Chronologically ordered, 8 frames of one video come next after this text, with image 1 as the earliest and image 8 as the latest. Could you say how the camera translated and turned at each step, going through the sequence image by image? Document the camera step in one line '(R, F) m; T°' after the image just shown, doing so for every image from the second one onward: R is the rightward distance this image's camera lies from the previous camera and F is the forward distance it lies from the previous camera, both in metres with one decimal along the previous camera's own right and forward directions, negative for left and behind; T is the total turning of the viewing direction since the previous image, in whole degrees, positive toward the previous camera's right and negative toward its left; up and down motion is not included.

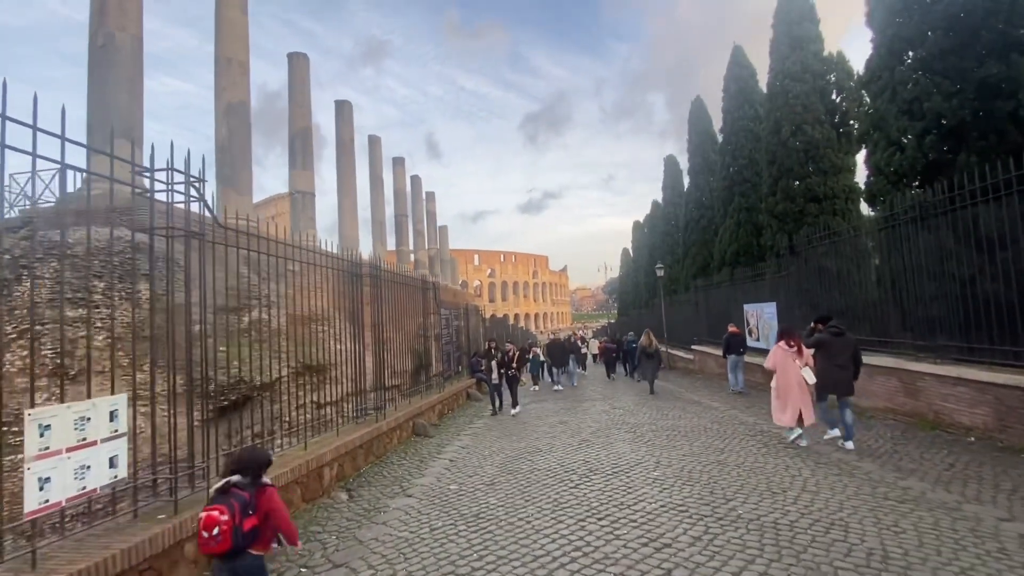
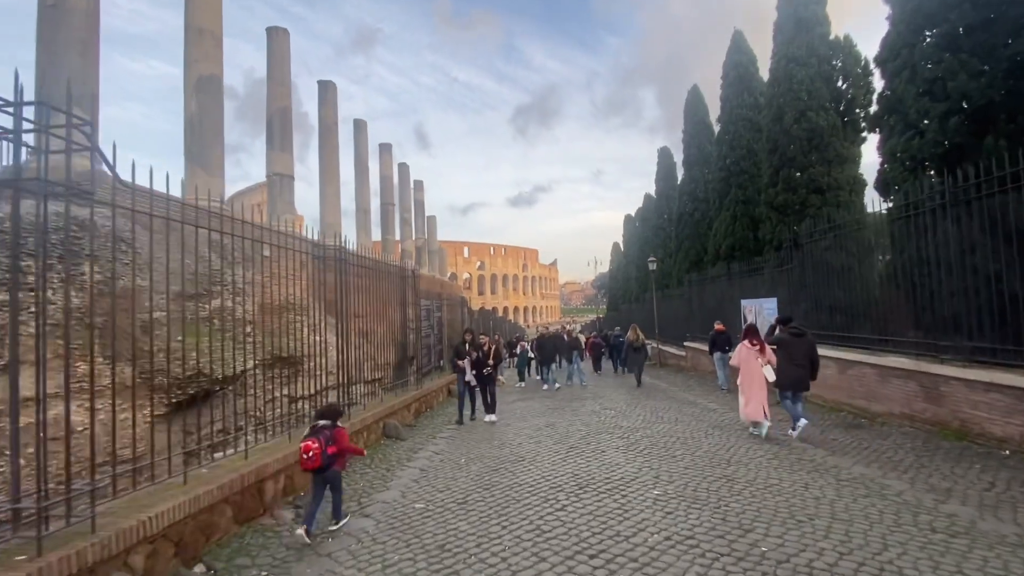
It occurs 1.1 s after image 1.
(+0.1, +0.8) m; +1°
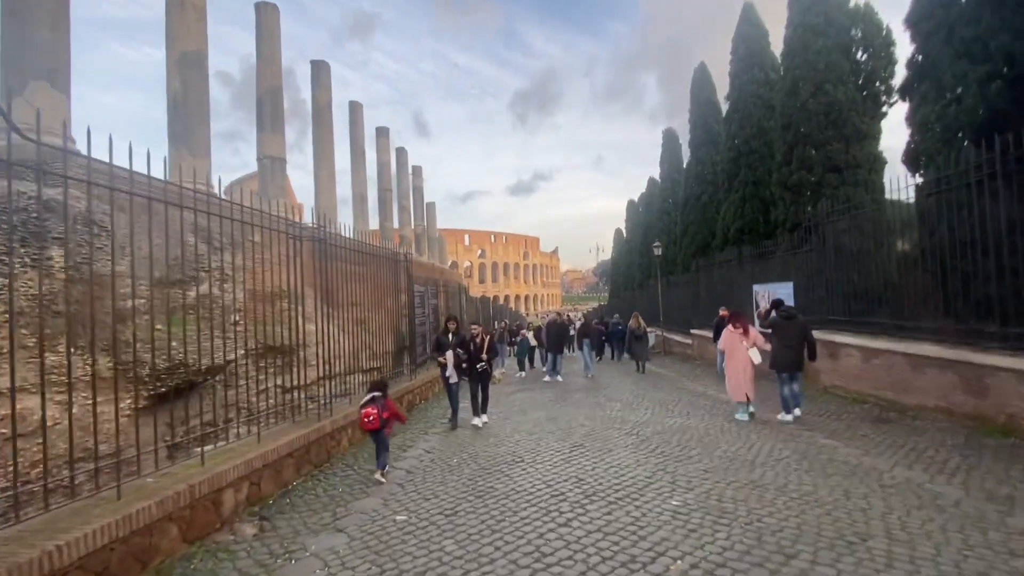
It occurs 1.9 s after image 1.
(+0.1, +0.6) m; 0°
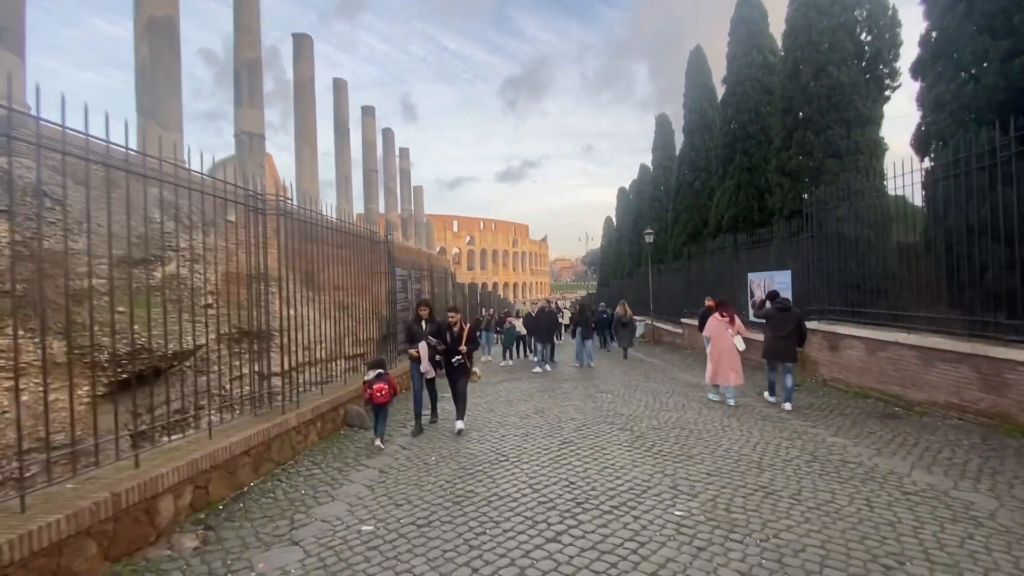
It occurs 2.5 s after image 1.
(0.0, +0.5) m; +1°
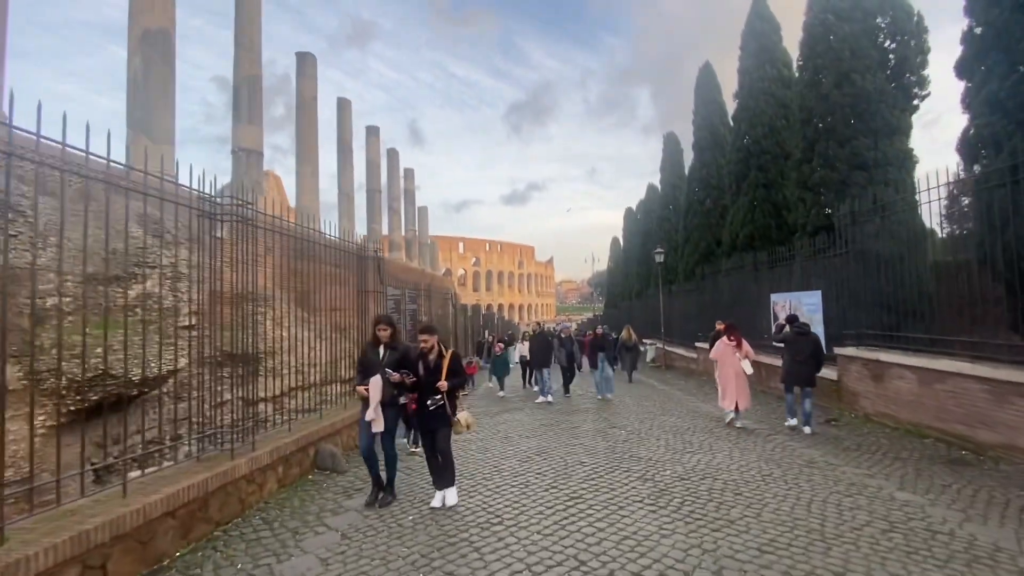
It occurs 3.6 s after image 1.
(+0.1, +0.8) m; -1°
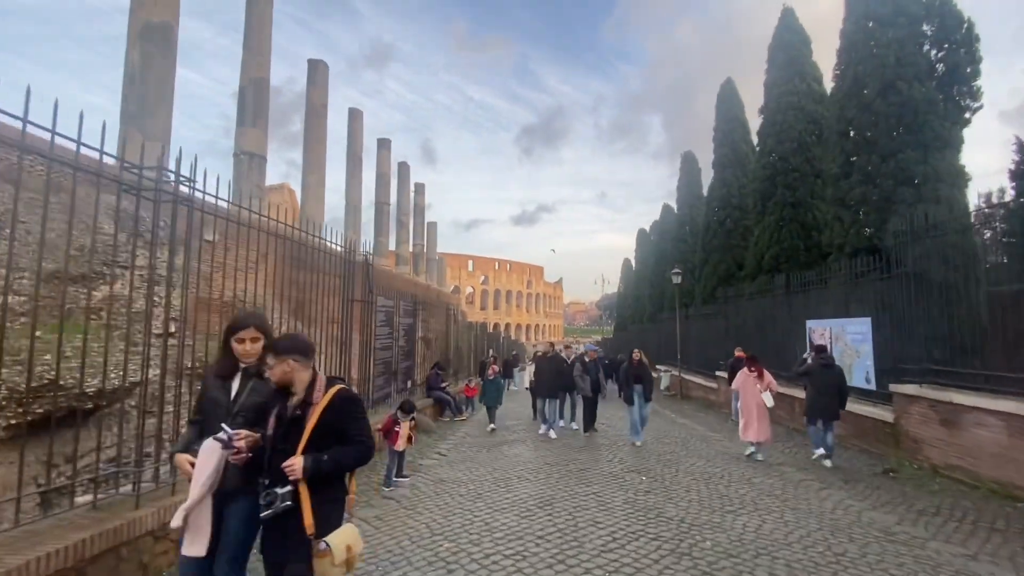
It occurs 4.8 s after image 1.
(0.0, +1.0) m; -1°
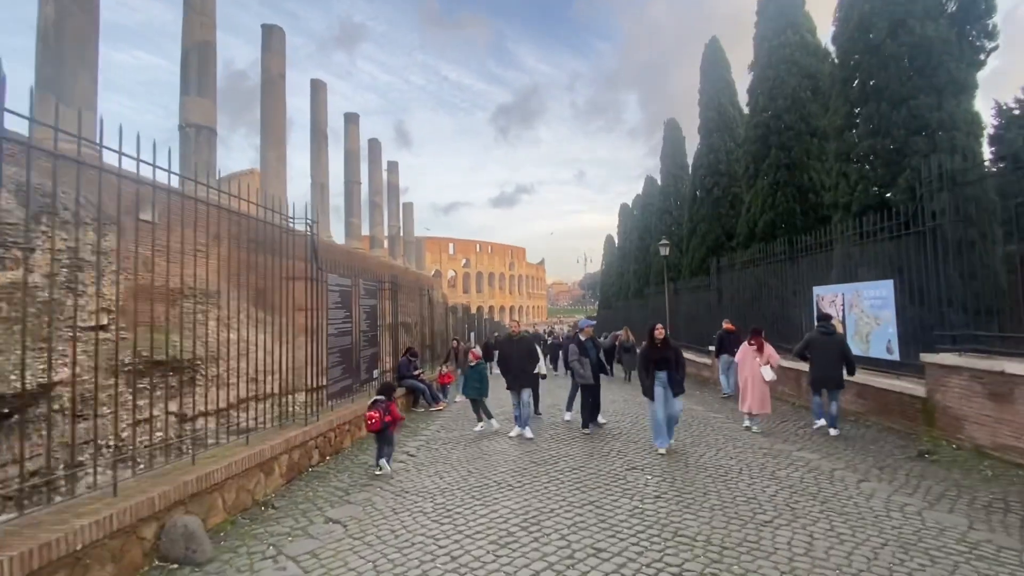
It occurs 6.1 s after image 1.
(+0.1, +1.1) m; +2°
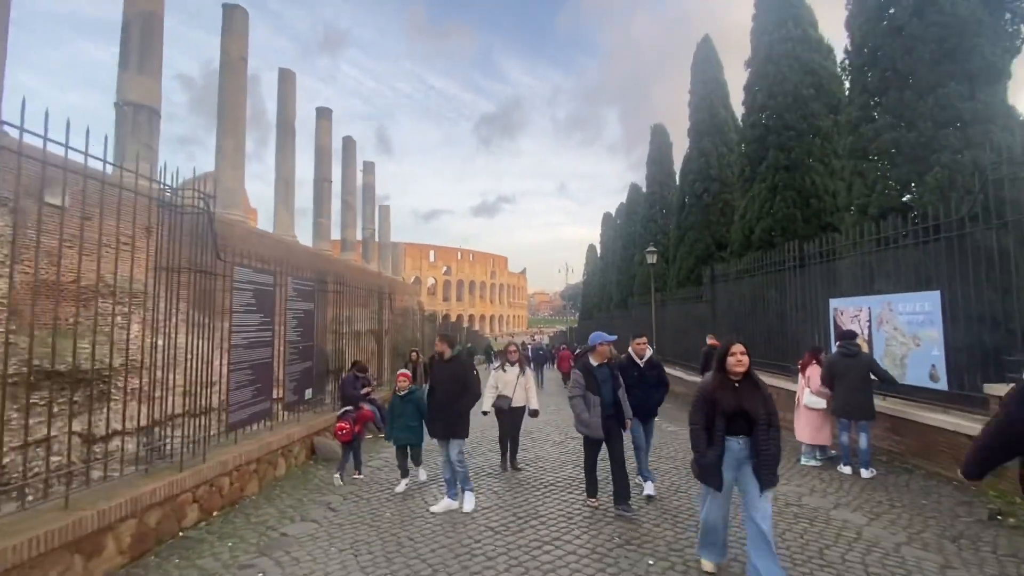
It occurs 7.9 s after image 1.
(+0.2, +1.4) m; +2°
